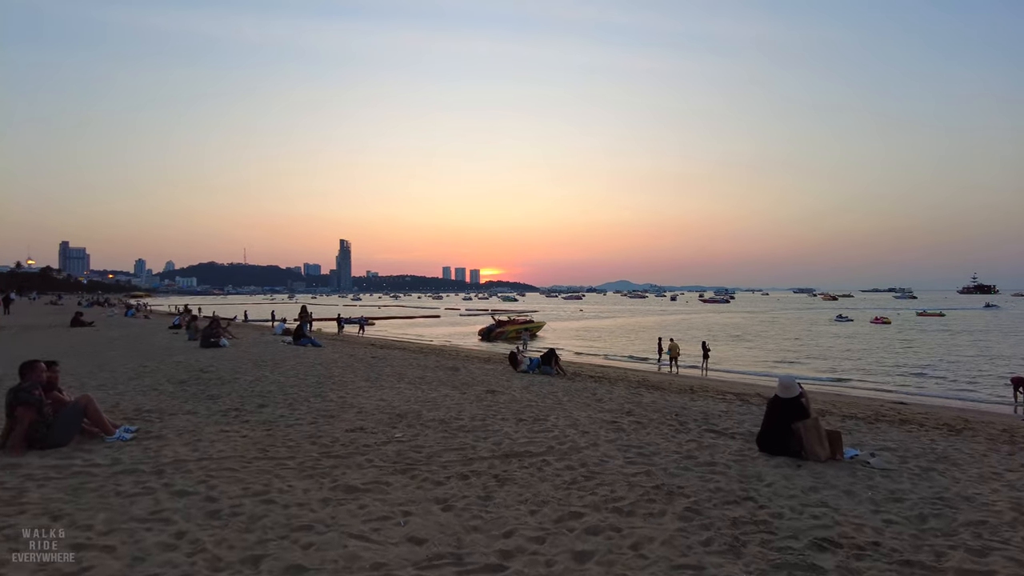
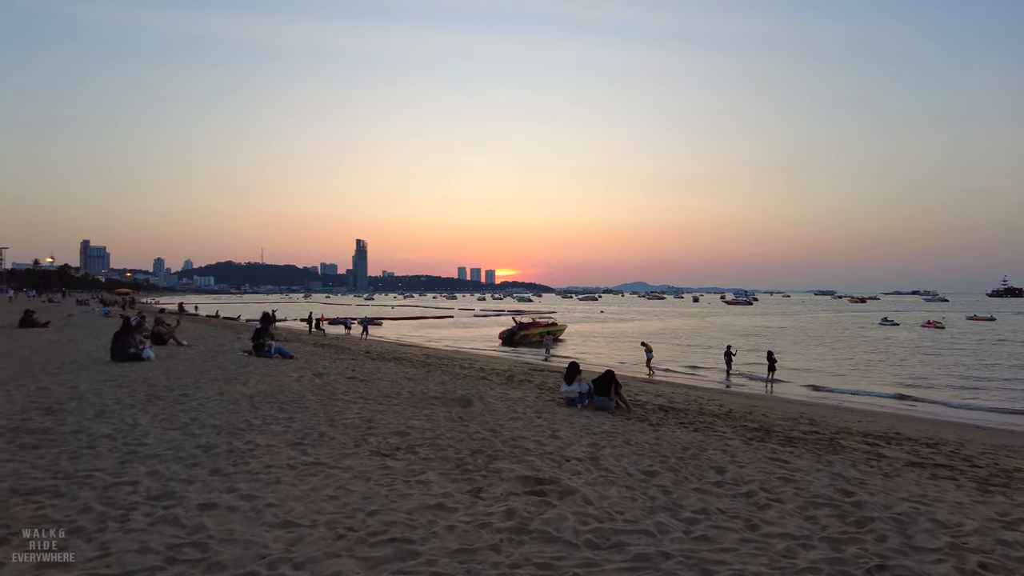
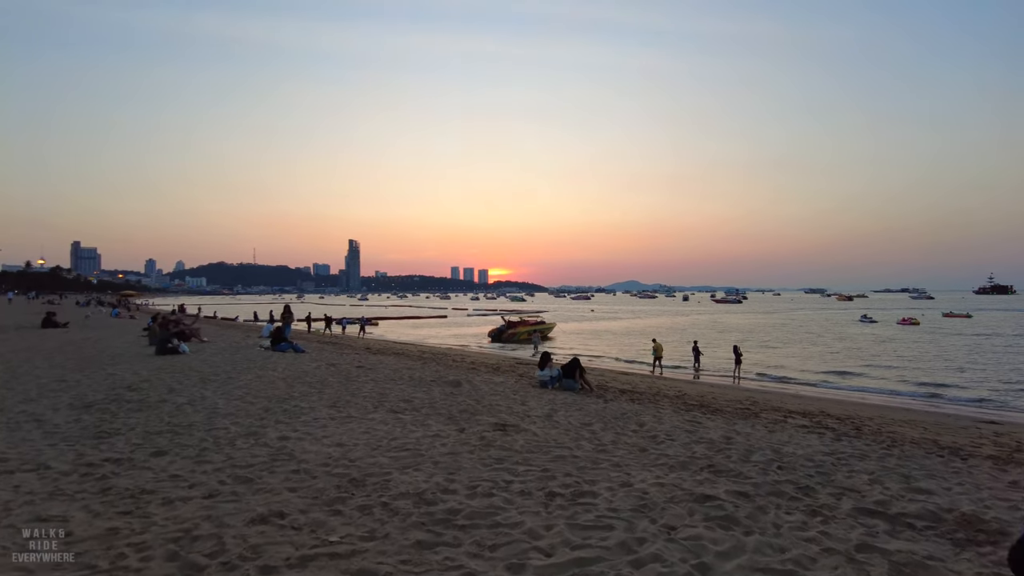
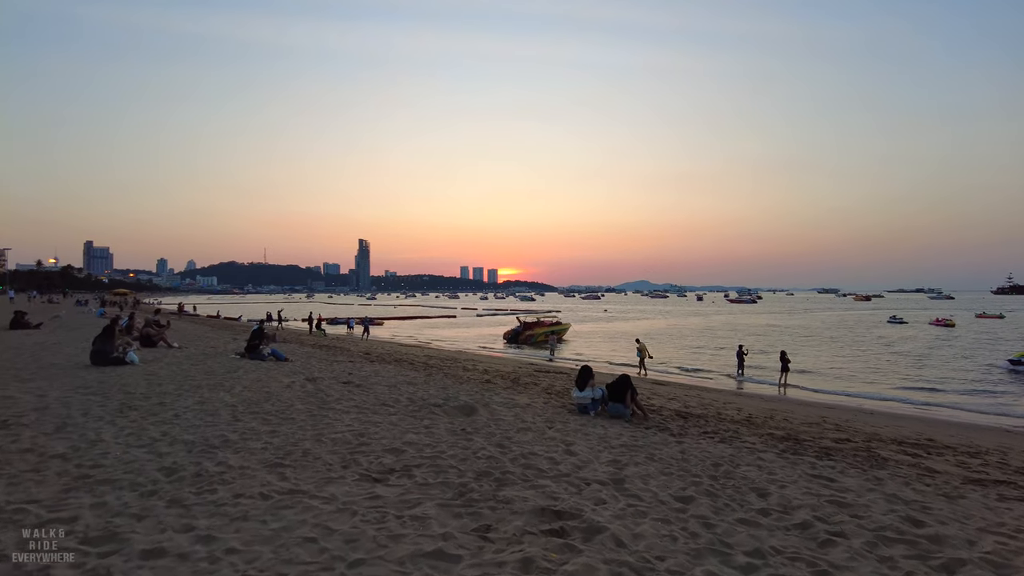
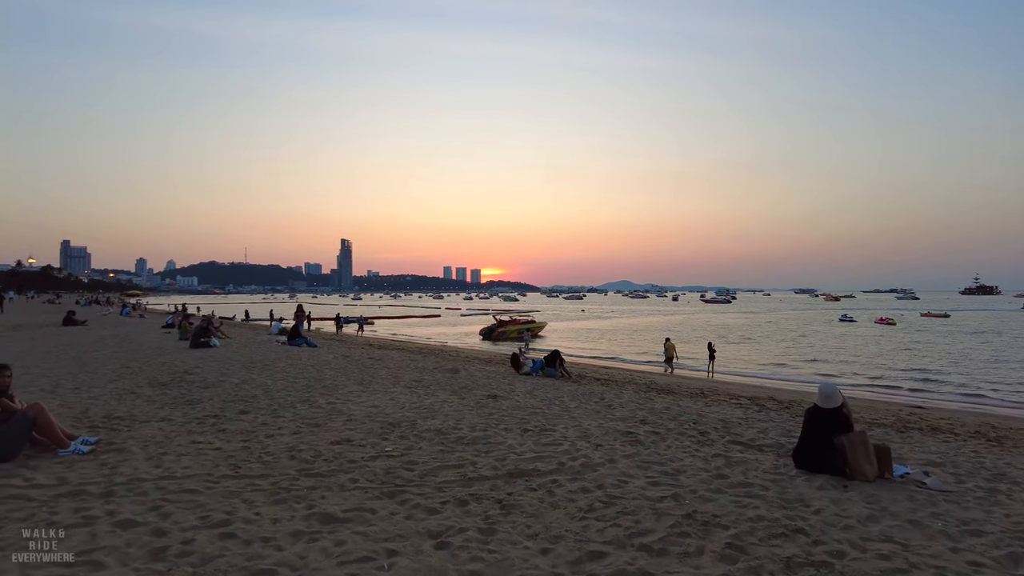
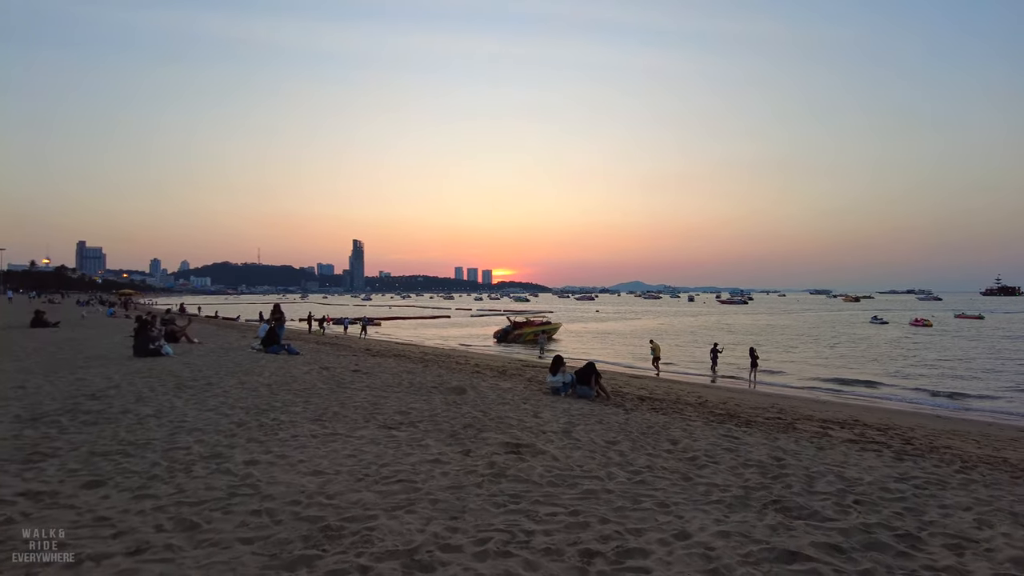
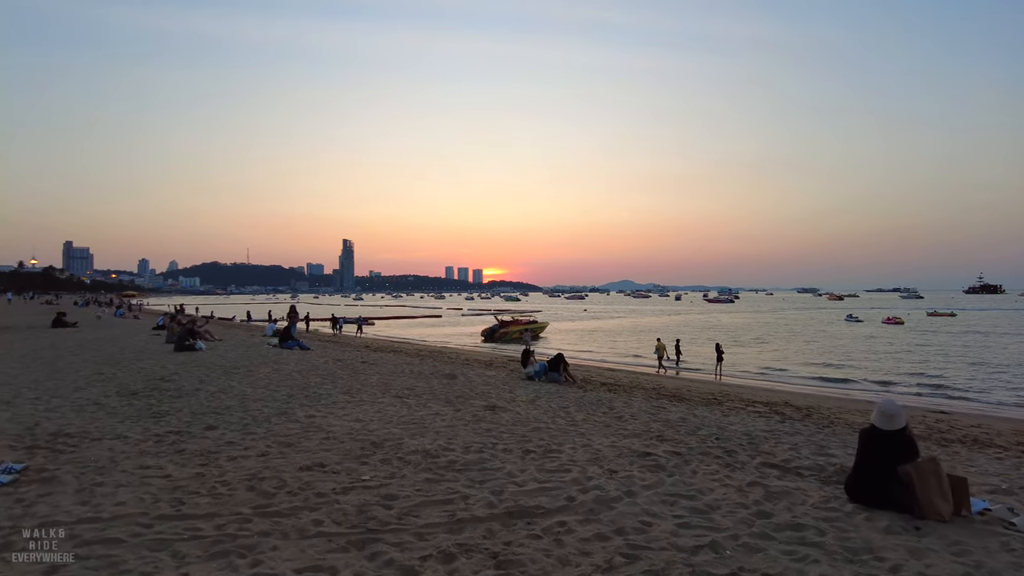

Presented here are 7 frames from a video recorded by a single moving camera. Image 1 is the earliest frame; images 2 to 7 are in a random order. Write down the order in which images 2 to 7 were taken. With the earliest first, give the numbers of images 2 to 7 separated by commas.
5, 7, 3, 6, 2, 4
